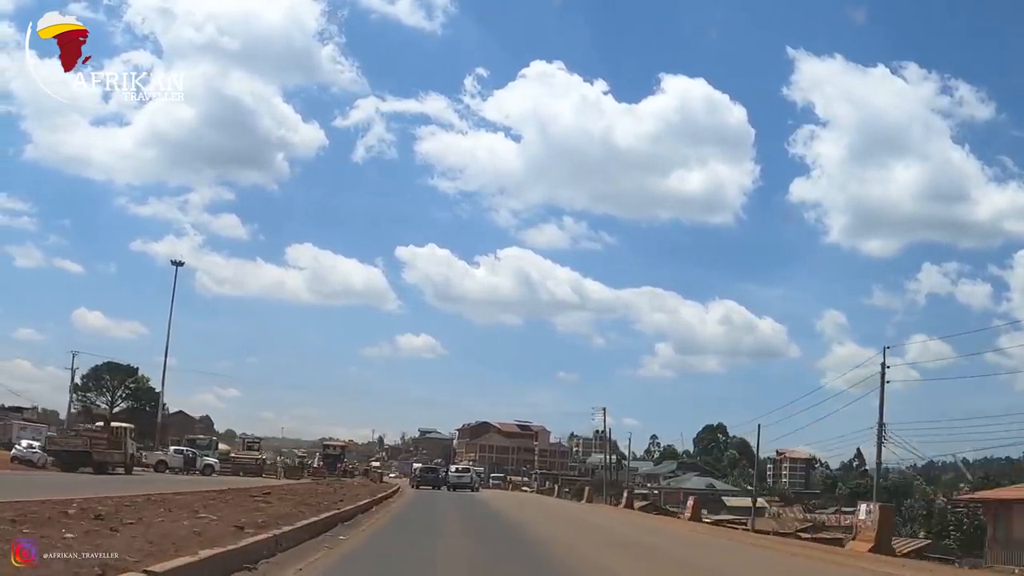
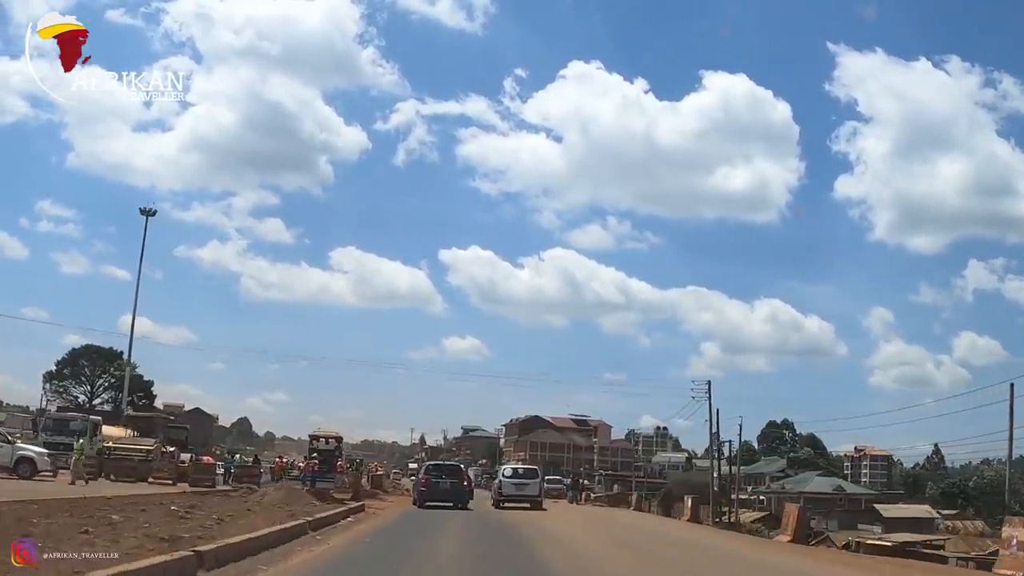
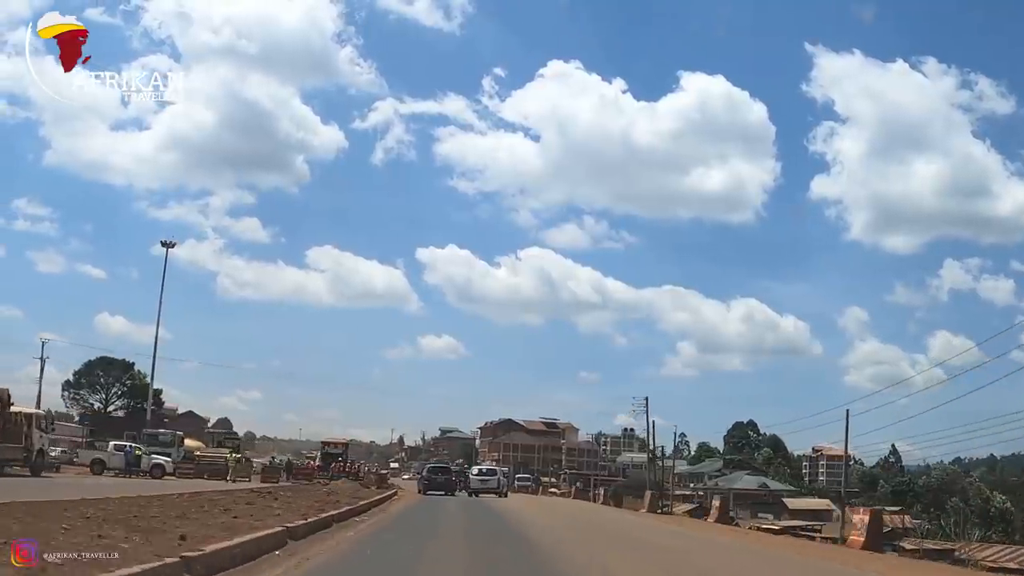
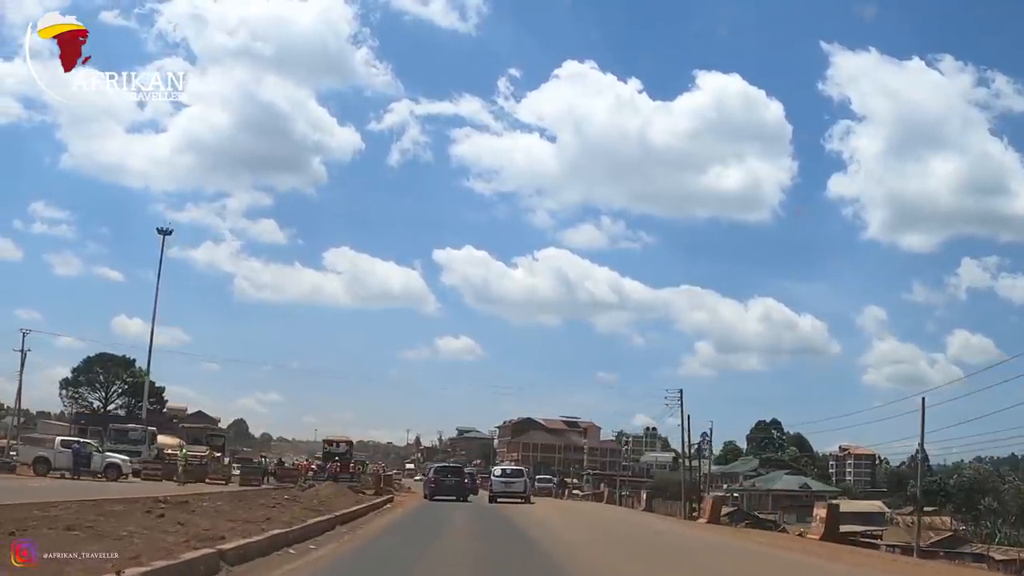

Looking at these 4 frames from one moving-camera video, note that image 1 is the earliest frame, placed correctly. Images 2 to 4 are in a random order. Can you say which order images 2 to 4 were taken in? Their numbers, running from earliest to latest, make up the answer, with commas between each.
3, 4, 2
